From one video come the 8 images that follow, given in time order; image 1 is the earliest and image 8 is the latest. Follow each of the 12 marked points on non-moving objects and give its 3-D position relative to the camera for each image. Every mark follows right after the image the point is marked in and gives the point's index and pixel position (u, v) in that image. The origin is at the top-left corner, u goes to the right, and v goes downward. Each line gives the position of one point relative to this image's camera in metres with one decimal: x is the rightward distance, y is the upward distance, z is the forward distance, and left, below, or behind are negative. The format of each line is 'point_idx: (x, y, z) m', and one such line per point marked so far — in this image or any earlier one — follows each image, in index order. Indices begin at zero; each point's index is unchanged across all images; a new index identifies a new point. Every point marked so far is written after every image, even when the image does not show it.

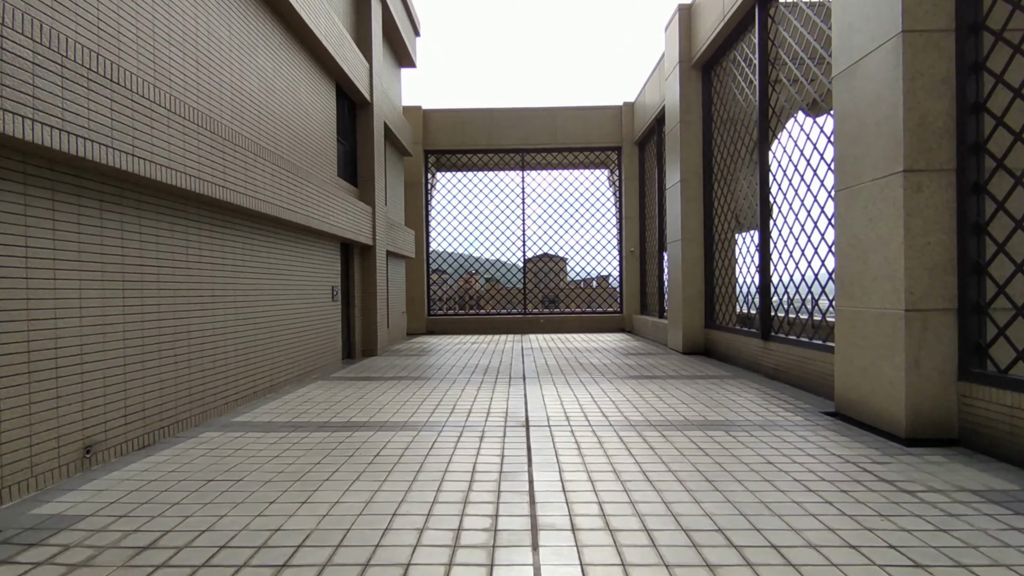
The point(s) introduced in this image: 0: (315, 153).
0: (-2.8, +1.9, +8.3) m
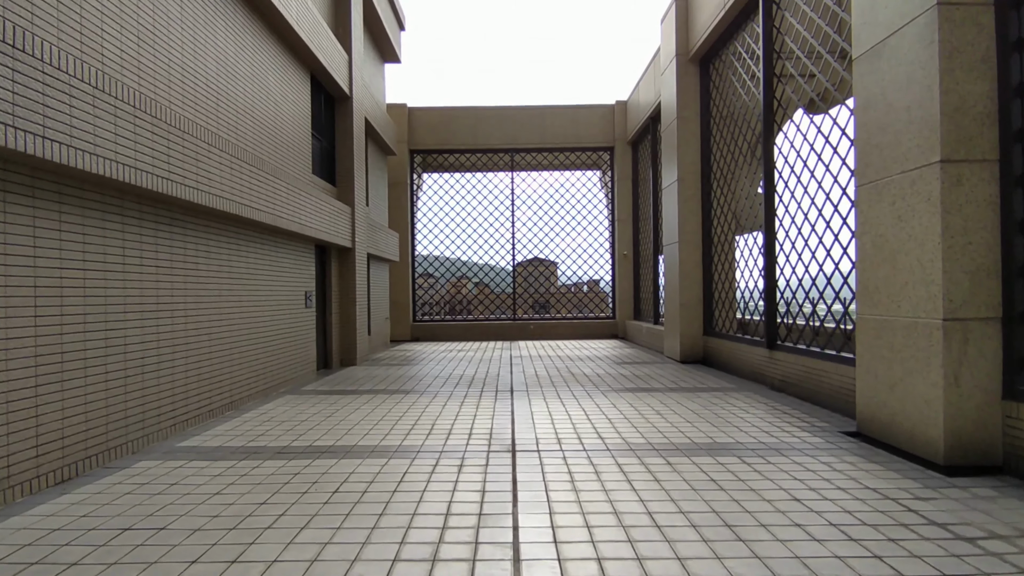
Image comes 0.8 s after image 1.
0: (-3.0, +1.8, +7.7) m
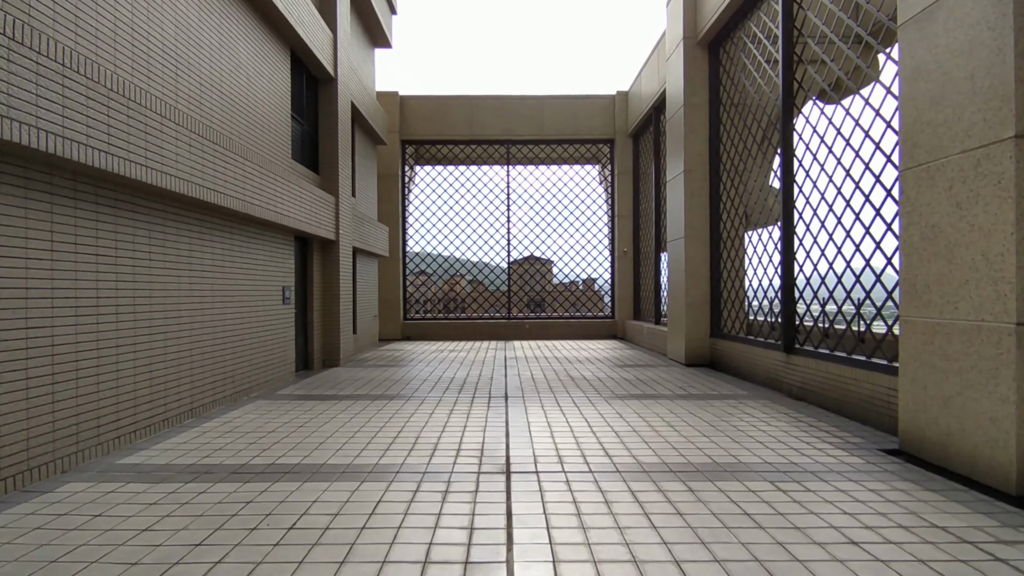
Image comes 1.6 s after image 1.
0: (-3.0, +1.9, +7.0) m
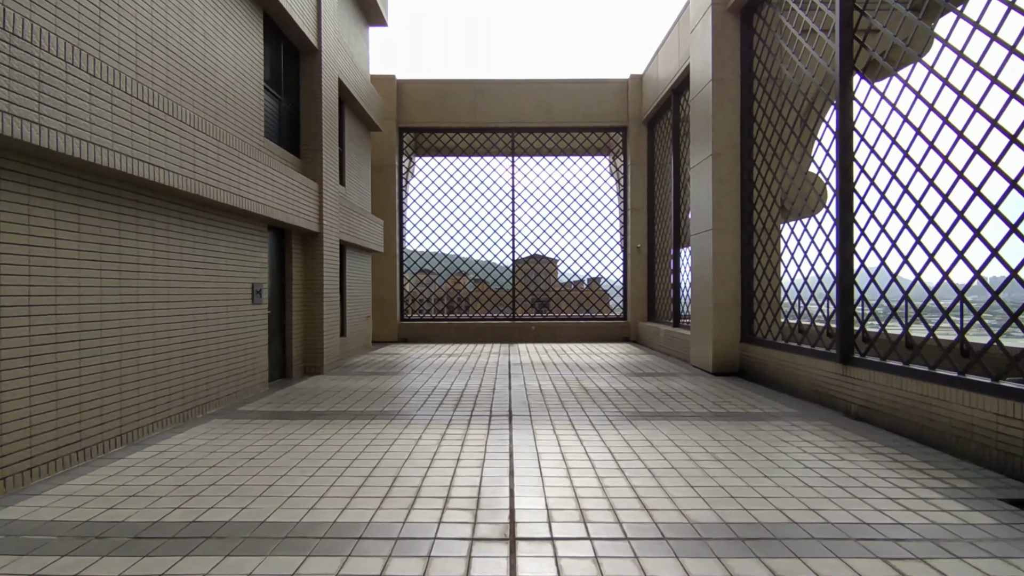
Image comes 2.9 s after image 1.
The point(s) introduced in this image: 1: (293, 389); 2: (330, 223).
0: (-3.0, +1.9, +6.0) m
1: (-2.6, -1.2, +7.0) m
2: (-2.7, +0.9, +8.6) m
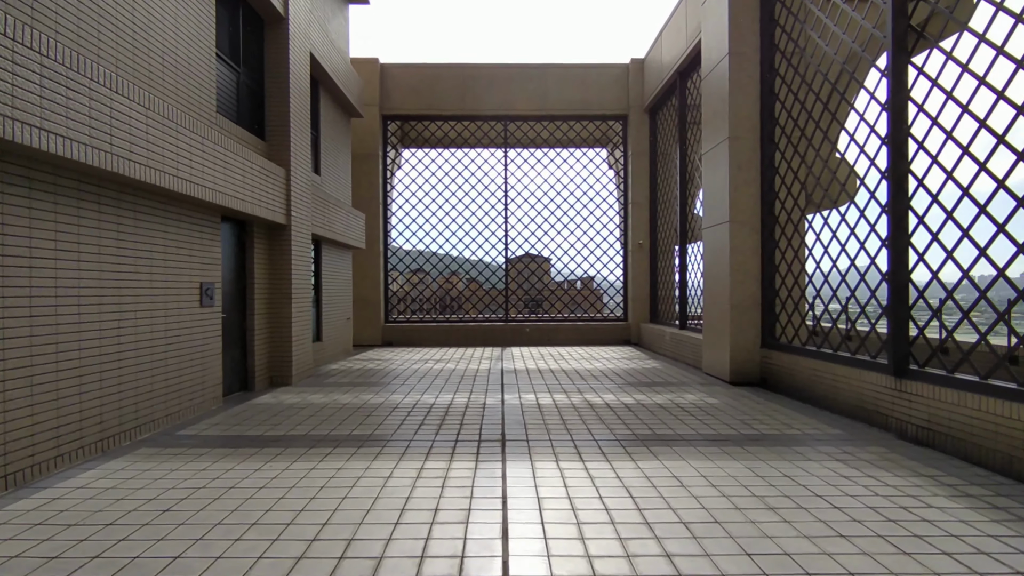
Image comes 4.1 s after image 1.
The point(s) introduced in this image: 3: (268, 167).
0: (-3.0, +1.9, +5.0) m
1: (-2.7, -1.2, +6.1) m
2: (-2.8, +1.0, +7.7) m
3: (-2.8, +1.4, +6.8) m
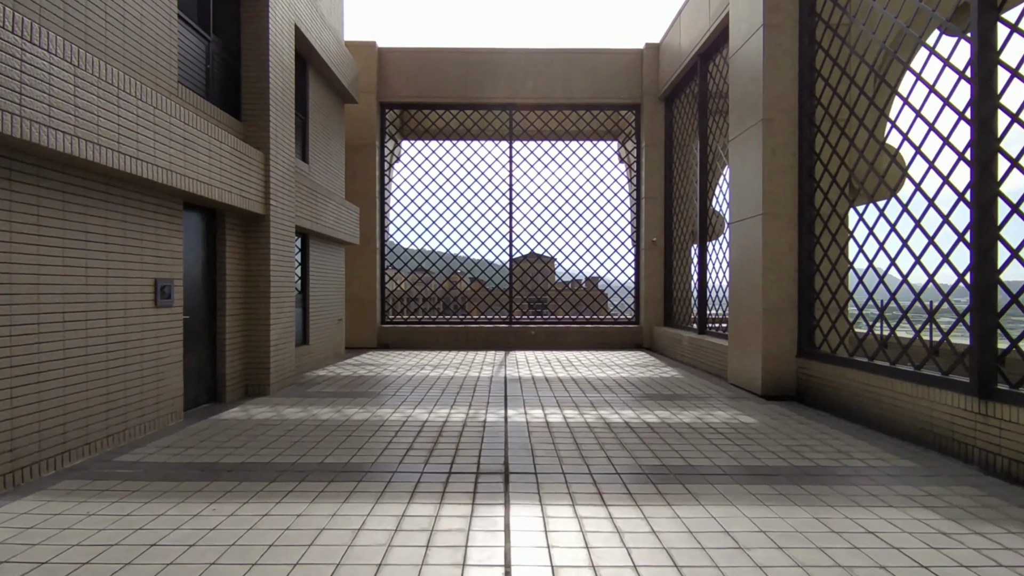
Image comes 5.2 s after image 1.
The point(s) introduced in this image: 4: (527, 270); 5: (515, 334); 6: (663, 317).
0: (-3.0, +2.0, +4.2) m
1: (-2.7, -1.2, +5.3) m
2: (-2.7, +1.0, +6.9) m
3: (-2.8, +1.4, +6.0) m
4: (+0.3, +0.4, +12.7) m
5: (+0.1, -1.0, +12.2) m
6: (+3.1, -0.6, +12.0) m
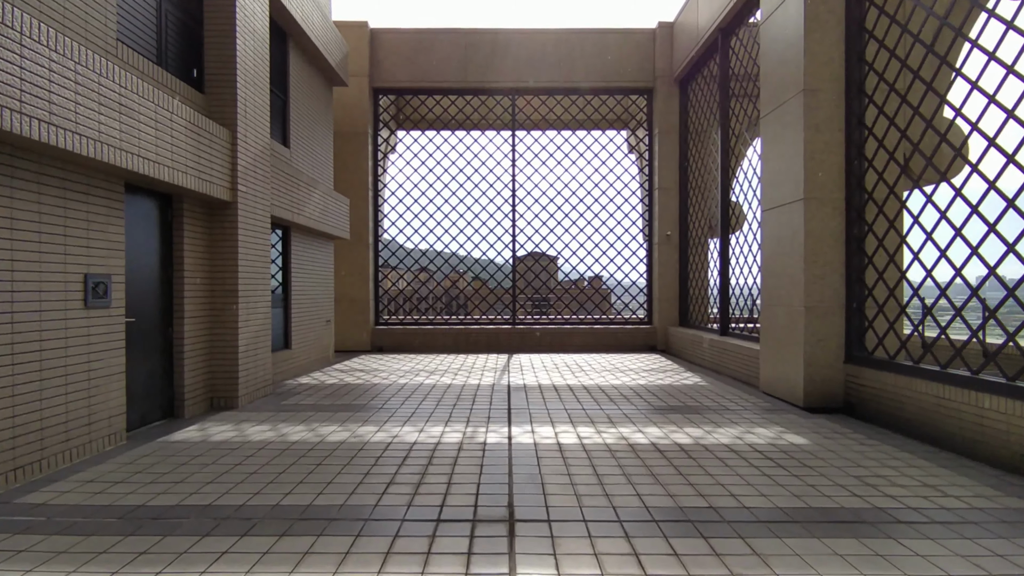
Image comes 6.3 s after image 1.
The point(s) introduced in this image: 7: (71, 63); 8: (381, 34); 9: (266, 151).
0: (-2.9, +2.0, +3.4) m
1: (-2.6, -1.2, +4.5) m
2: (-2.7, +1.0, +6.1) m
3: (-2.7, +1.4, +5.2) m
4: (+0.4, +0.4, +11.8) m
5: (+0.1, -0.9, +11.3) m
6: (+3.1, -0.5, +11.2) m
7: (-2.8, +1.4, +3.9) m
8: (-2.5, +4.9, +11.4) m
9: (-2.7, +1.5, +6.4) m
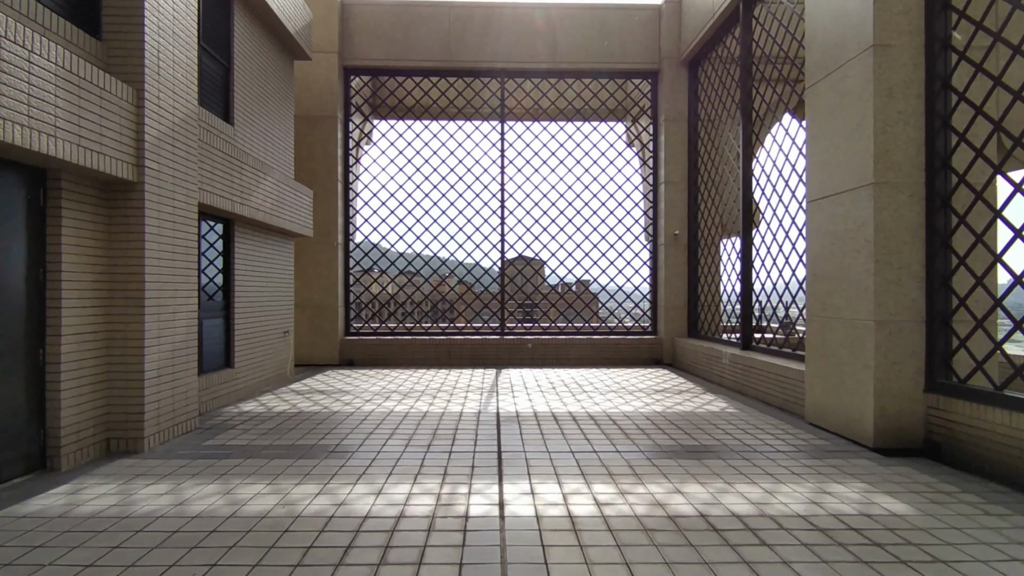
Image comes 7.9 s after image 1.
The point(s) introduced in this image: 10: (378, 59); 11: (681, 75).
0: (-2.9, +1.9, +2.1) m
1: (-2.7, -1.2, +3.1) m
2: (-2.7, +0.9, +4.7) m
3: (-2.8, +1.4, +3.8) m
4: (+0.2, +0.3, +10.6) m
5: (-0.1, -1.0, +10.0) m
6: (+3.0, -0.6, +10.0) m
7: (-2.8, +1.4, +2.6) m
8: (-2.7, +4.8, +10.1) m
9: (-2.8, +1.4, +5.1) m
10: (-2.3, +3.9, +10.1) m
11: (+2.9, +3.6, +10.1) m
